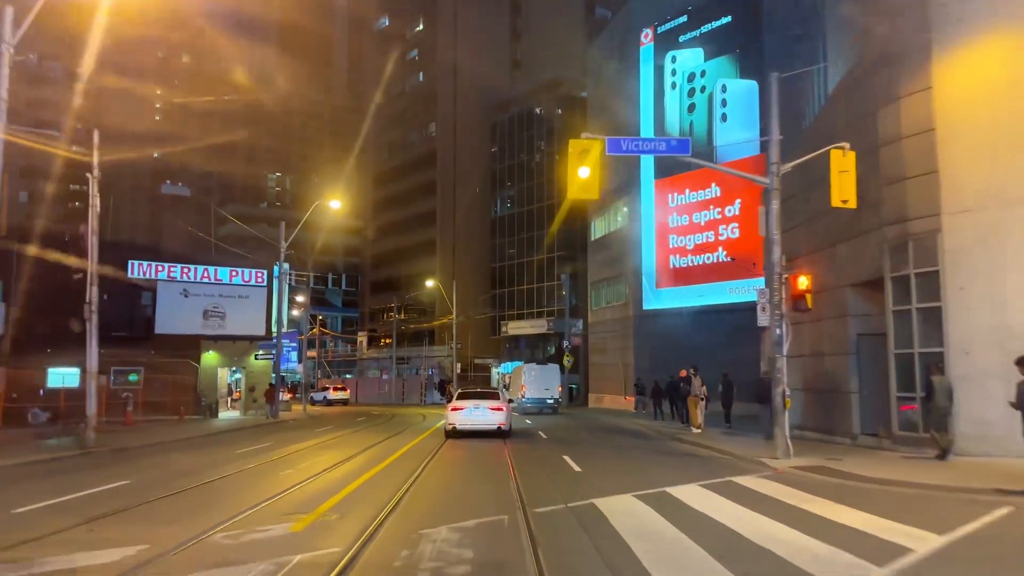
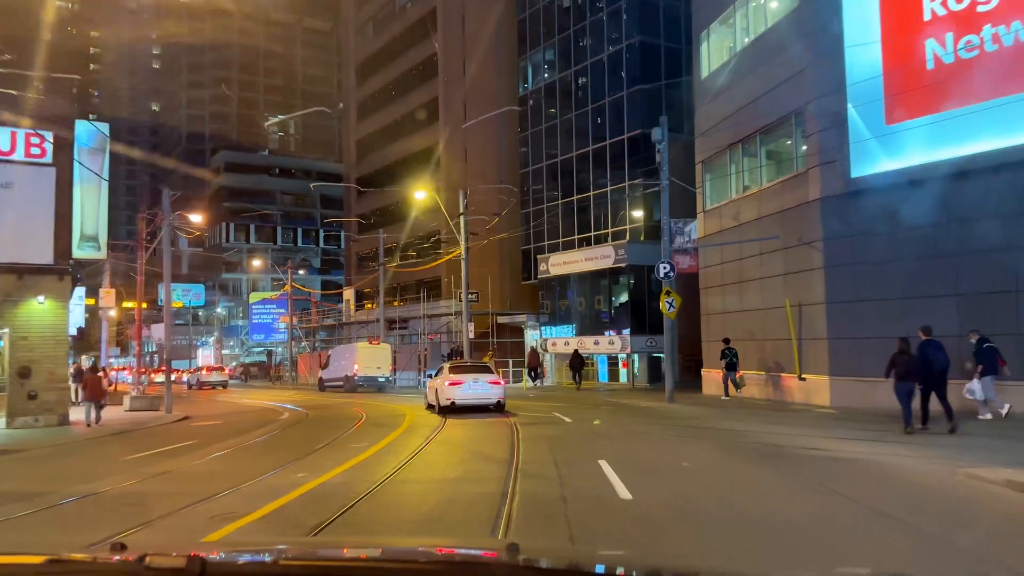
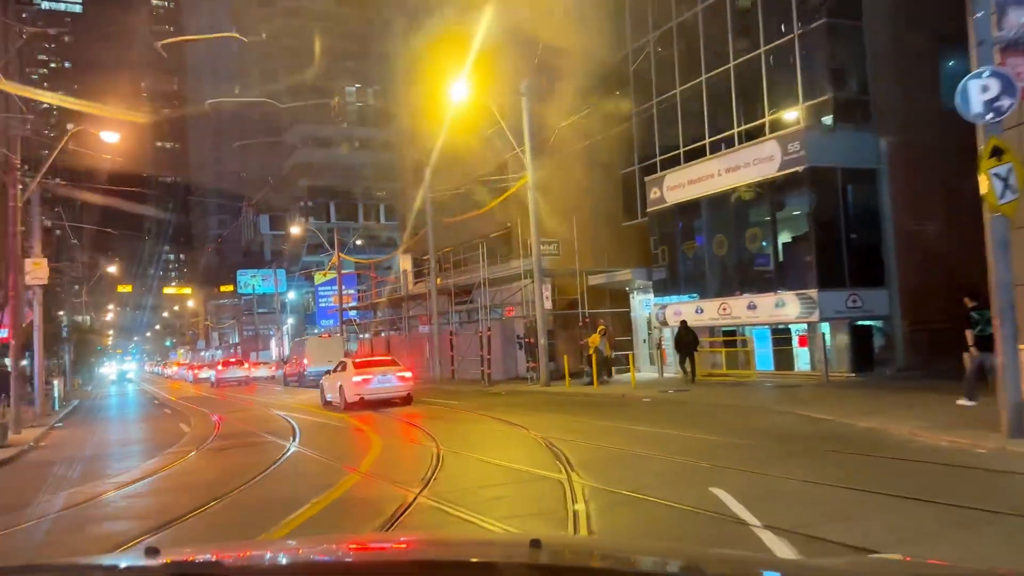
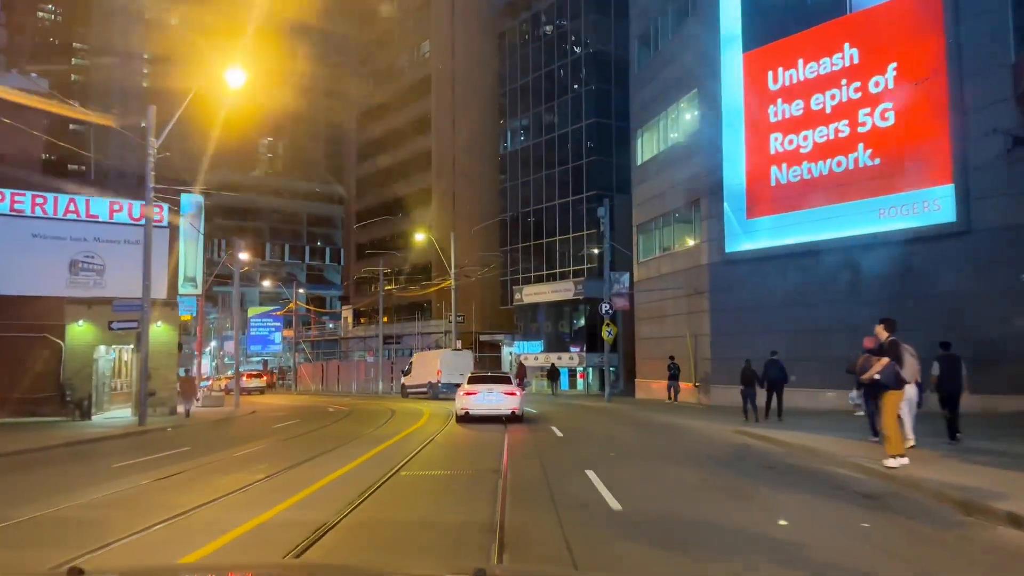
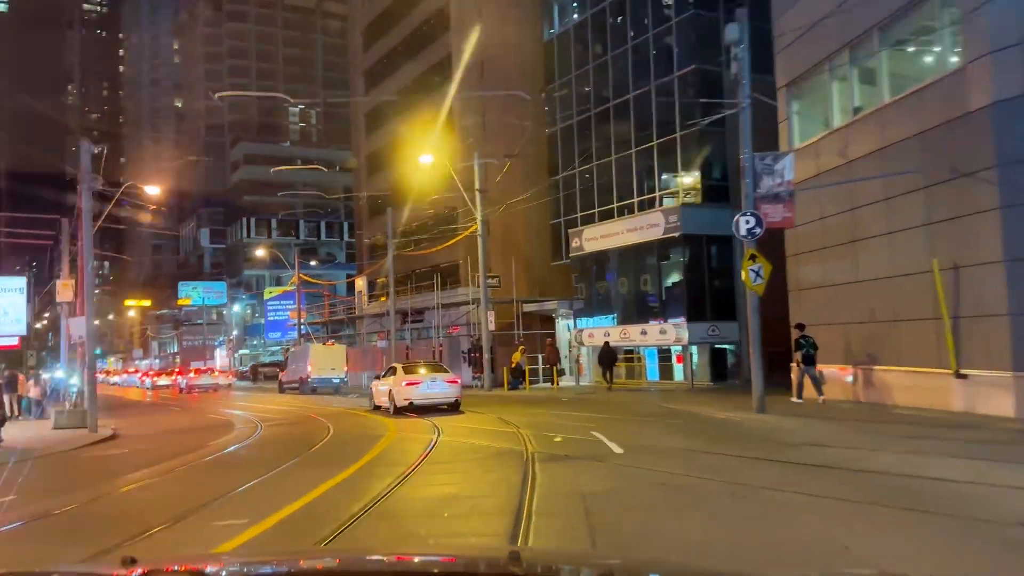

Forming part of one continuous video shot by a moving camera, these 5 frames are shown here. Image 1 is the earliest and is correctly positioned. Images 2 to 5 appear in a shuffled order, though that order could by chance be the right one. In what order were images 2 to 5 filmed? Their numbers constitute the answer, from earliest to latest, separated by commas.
4, 2, 5, 3
